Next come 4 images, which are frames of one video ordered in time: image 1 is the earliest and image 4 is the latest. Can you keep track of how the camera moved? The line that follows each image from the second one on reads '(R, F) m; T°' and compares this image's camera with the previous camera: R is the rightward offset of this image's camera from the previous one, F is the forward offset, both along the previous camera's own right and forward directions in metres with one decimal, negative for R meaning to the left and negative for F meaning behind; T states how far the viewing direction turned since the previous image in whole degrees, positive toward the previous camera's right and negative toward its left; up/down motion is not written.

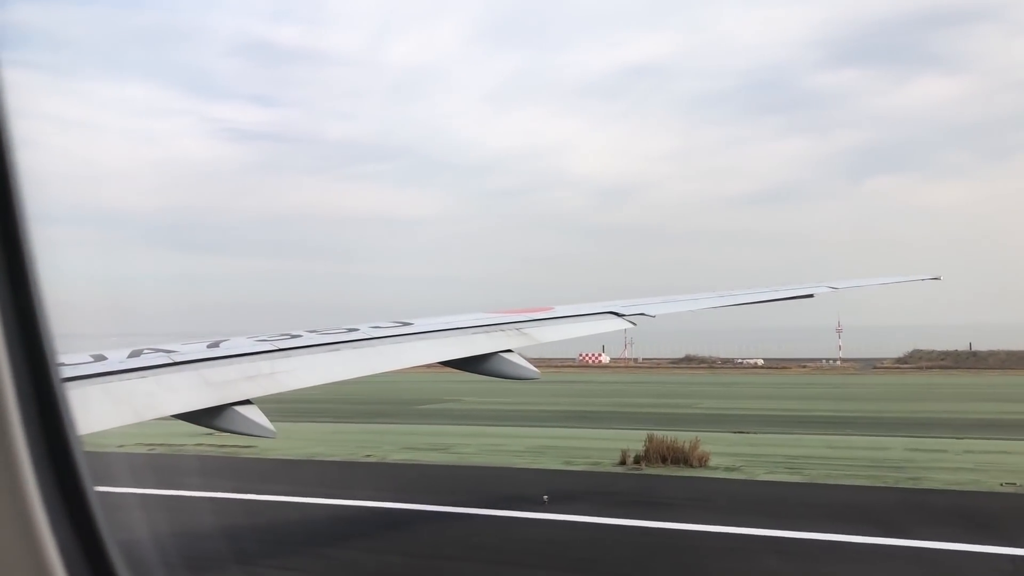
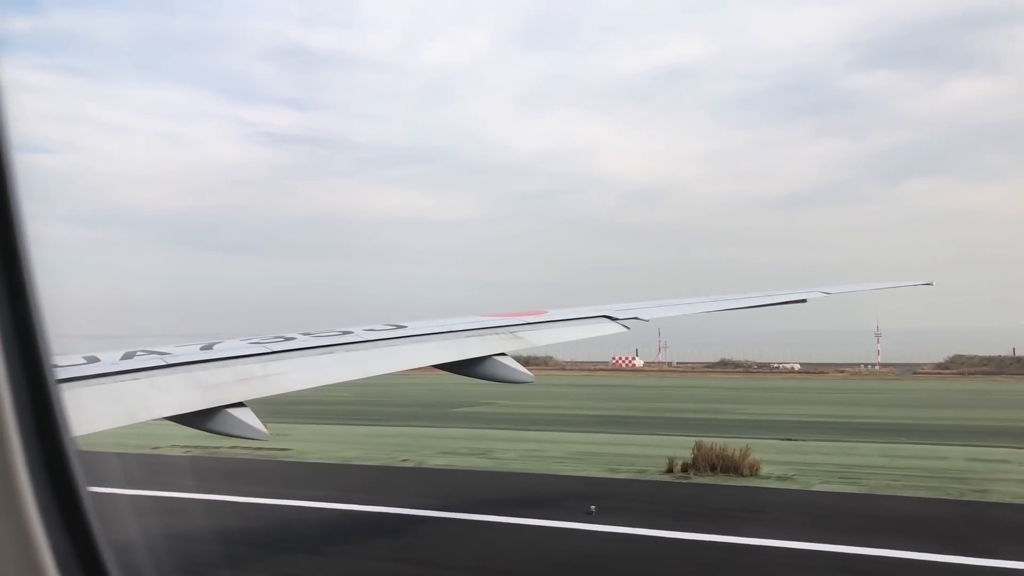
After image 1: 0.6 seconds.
(-0.2, +0.4) m; -2°
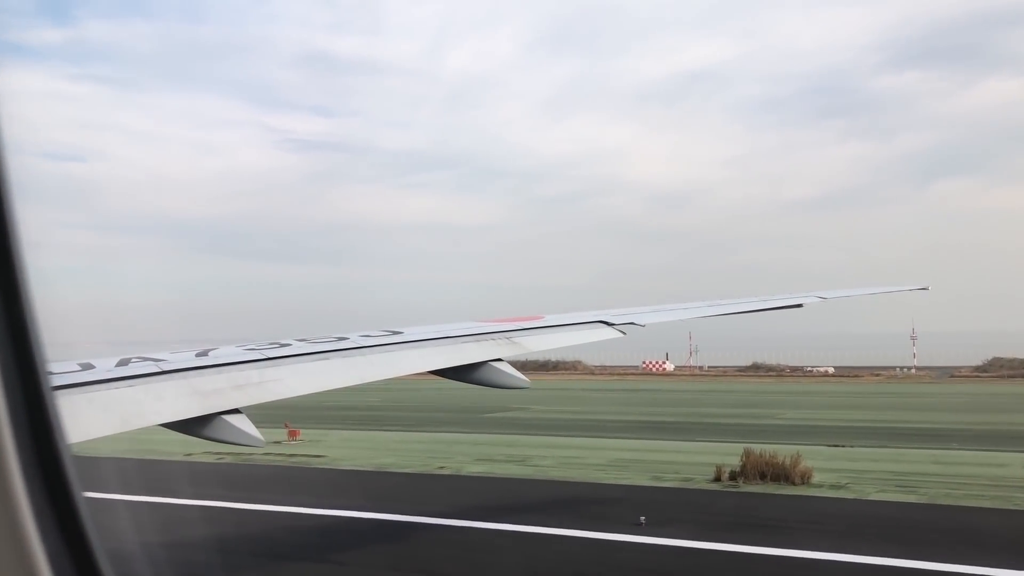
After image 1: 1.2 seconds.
(-0.2, +0.3) m; -2°
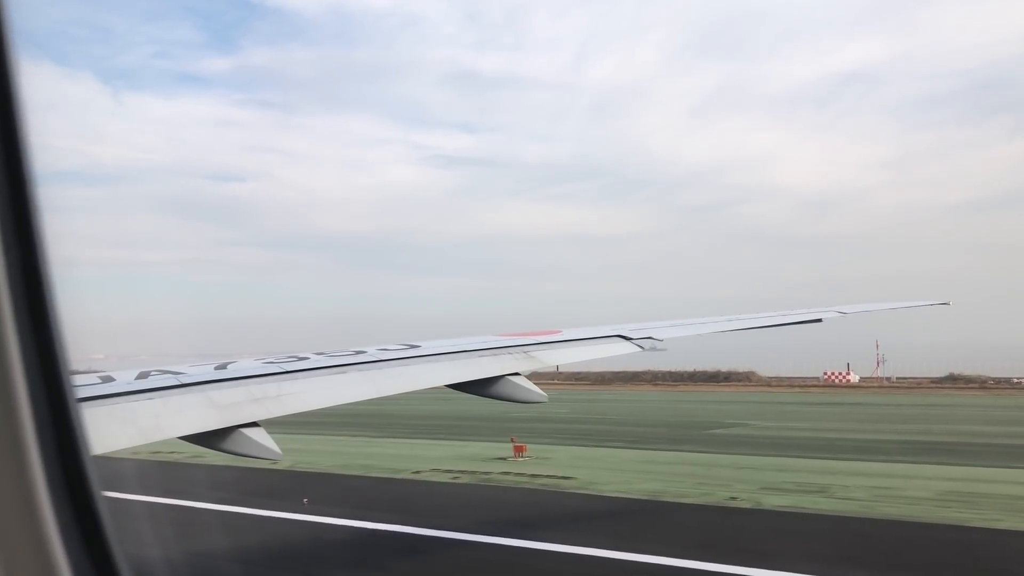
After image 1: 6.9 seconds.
(-2.1, +2.0) m; -9°
